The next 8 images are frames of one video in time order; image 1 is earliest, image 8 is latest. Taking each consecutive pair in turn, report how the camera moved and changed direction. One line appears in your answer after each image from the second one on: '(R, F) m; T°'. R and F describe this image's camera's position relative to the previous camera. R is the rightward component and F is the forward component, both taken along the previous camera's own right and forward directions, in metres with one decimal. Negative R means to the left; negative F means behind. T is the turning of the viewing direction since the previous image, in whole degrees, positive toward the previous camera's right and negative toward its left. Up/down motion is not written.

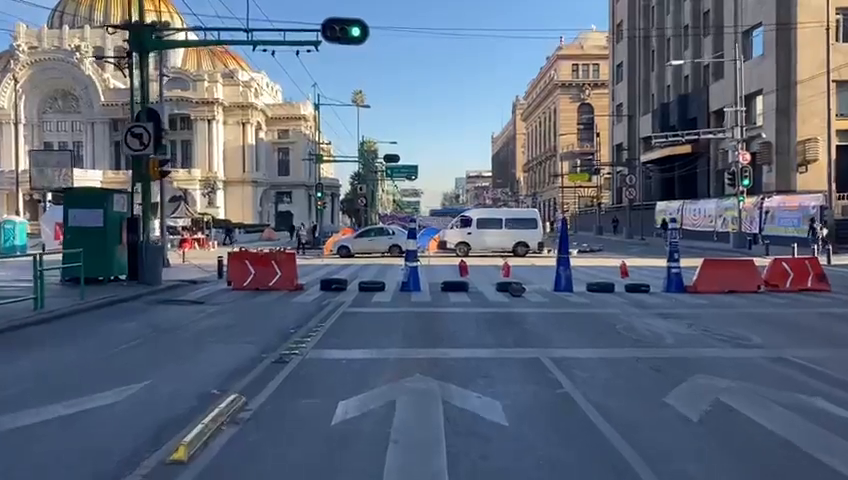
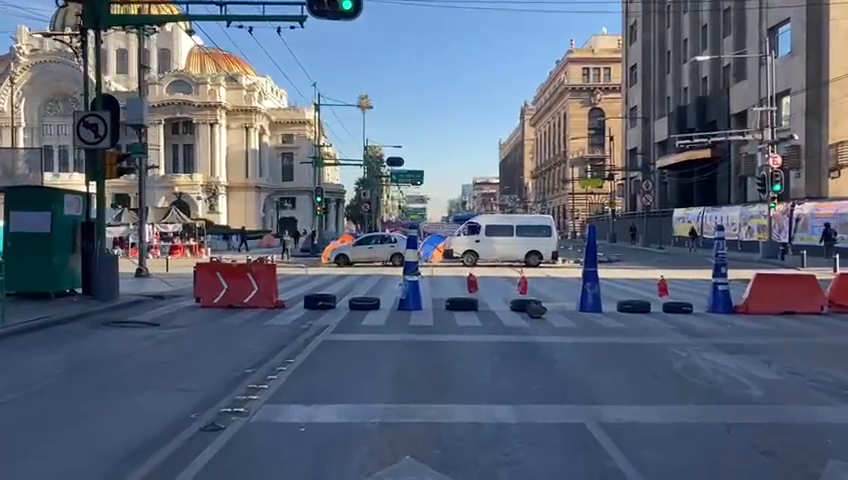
(+0.1, +3.3) m; -1°
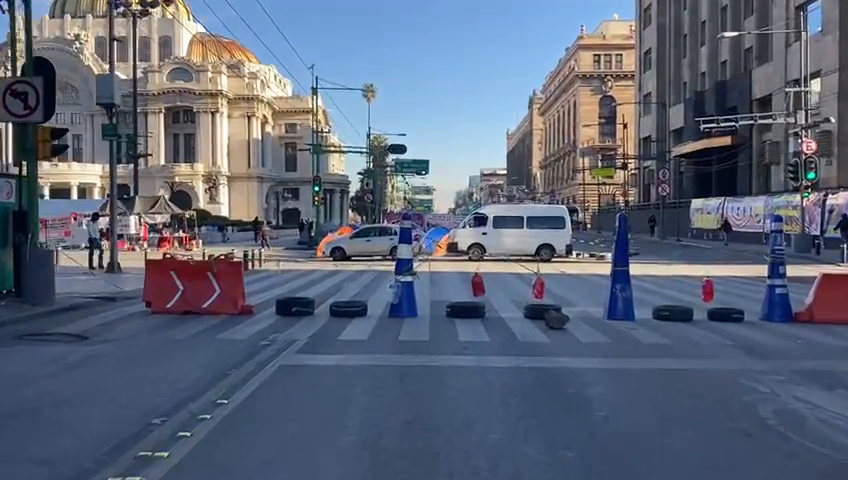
(+0.2, +3.2) m; -1°
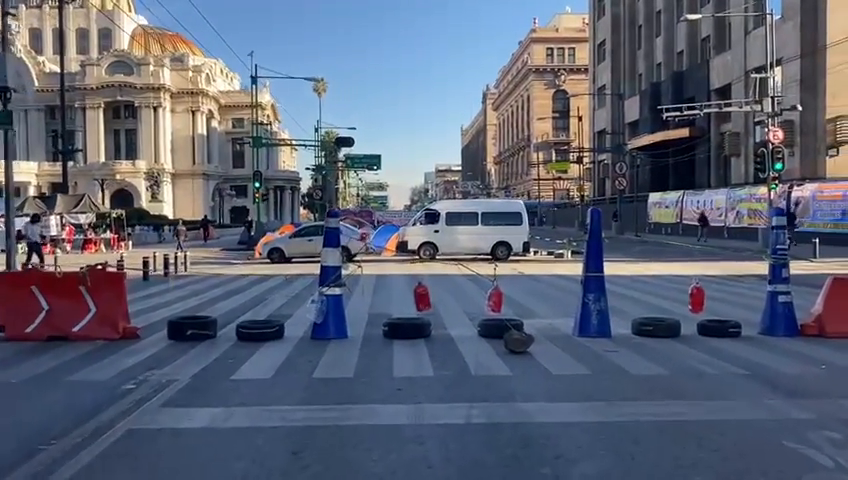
(+0.4, +3.0) m; +3°
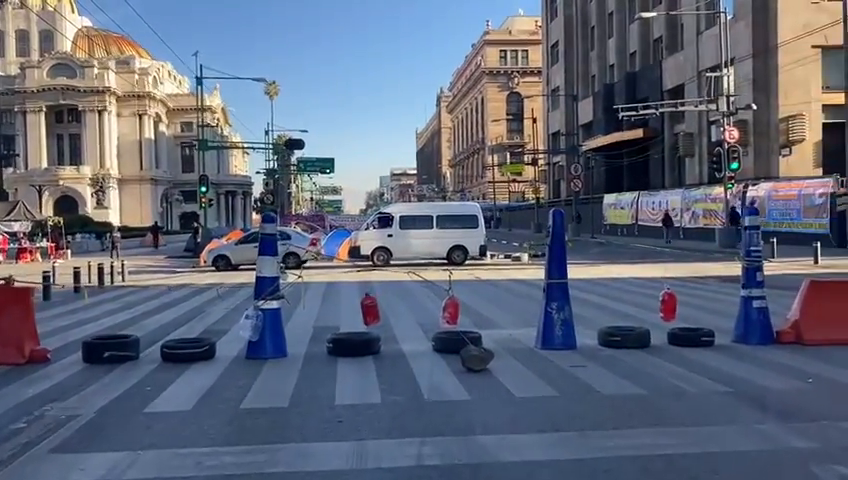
(+0.1, +1.2) m; +3°
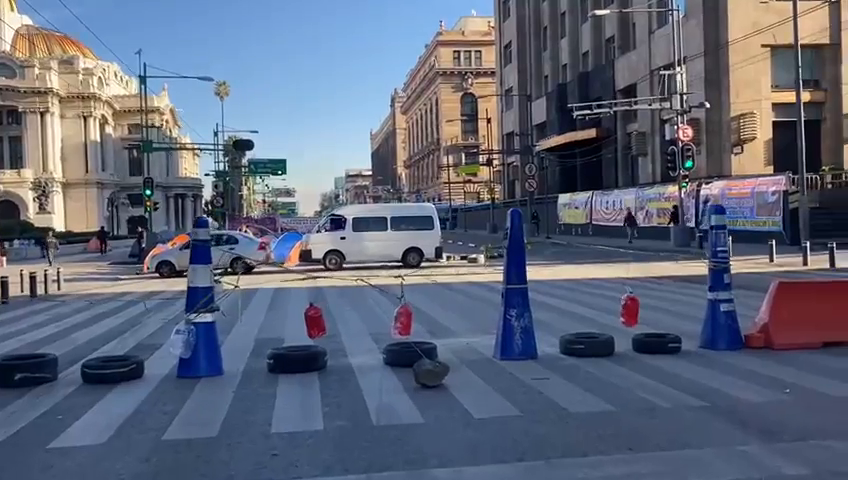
(+0.1, +0.9) m; +3°
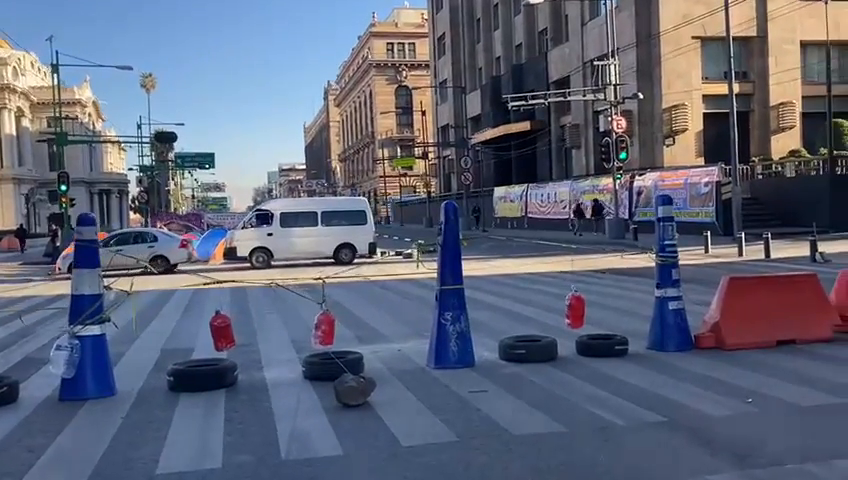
(+0.2, +1.1) m; +5°
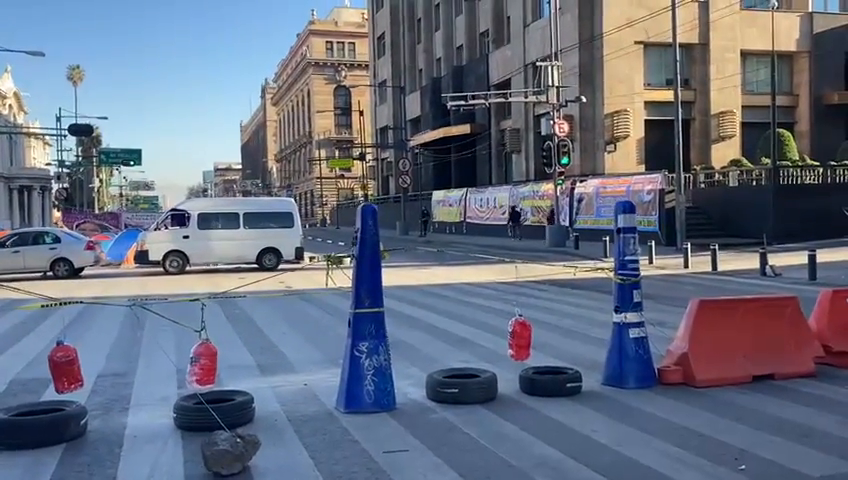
(+0.3, +1.9) m; +5°
